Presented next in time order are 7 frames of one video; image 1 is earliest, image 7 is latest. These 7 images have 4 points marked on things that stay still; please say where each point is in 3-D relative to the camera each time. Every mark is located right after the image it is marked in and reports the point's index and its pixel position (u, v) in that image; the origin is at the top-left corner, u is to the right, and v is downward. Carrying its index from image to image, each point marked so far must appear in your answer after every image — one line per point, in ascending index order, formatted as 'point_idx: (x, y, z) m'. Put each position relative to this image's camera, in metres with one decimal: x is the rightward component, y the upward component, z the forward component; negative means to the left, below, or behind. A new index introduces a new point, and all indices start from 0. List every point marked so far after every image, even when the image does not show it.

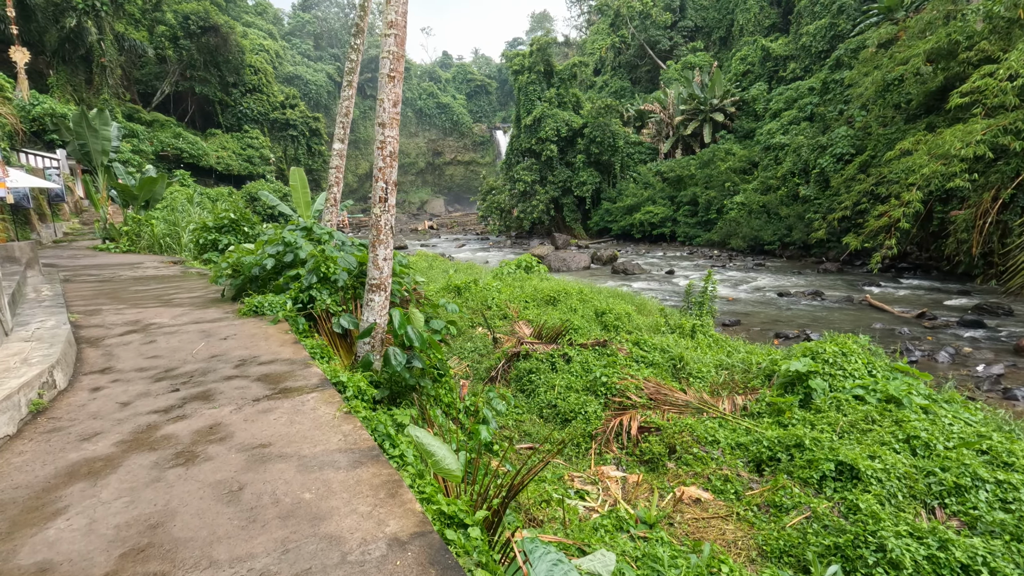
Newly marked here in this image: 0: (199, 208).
0: (-6.7, +1.7, +11.6) m
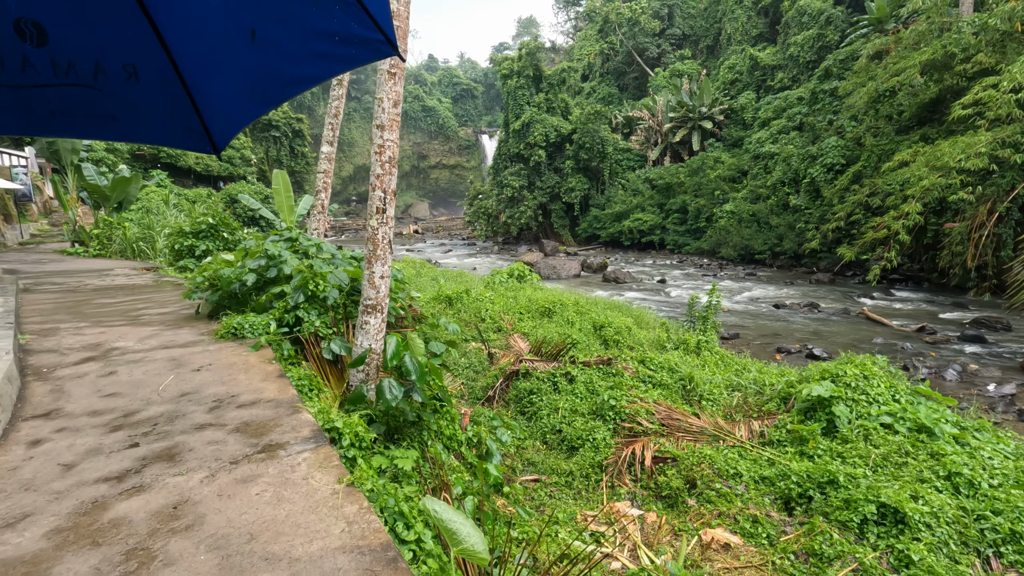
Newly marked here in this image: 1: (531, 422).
0: (-6.9, +1.6, +11.1) m
1: (+0.1, -1.1, +4.2) m
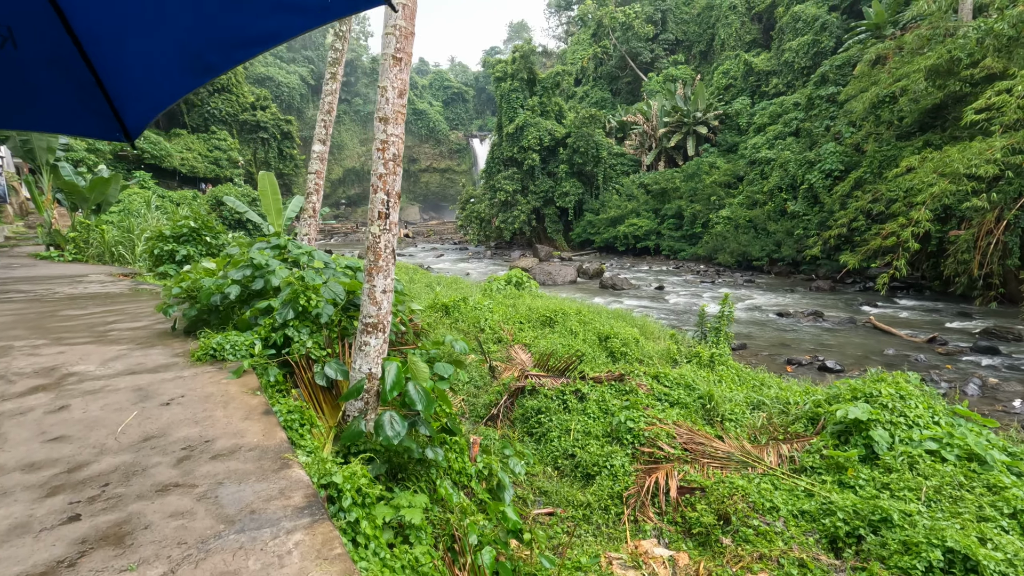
0: (-7.0, +1.5, +10.6) m
1: (+0.2, -1.1, +3.9) m
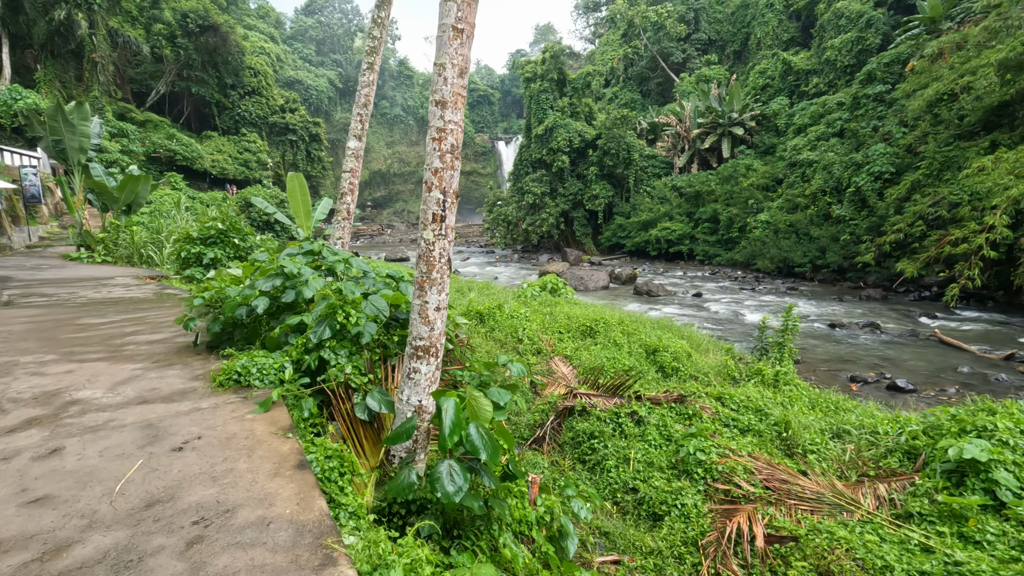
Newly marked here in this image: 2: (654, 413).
0: (-6.4, +1.4, +10.5) m
1: (+0.5, -1.2, +3.5) m
2: (+1.0, -0.9, +4.0) m
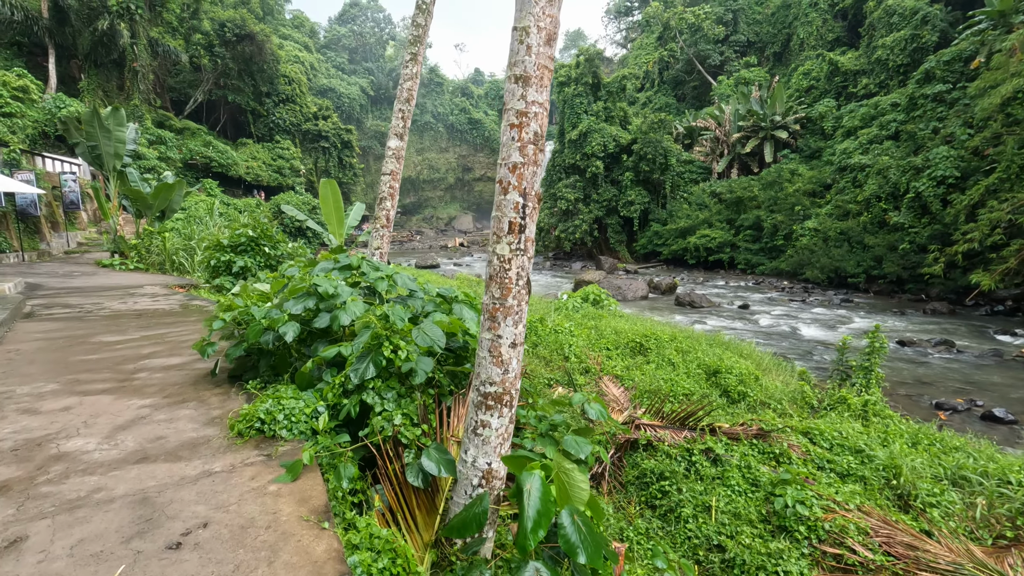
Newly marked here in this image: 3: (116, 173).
0: (-5.6, +1.3, +10.4) m
1: (+0.9, -1.3, +3.0) m
2: (+1.4, -1.0, +3.4) m
3: (-6.9, +2.0, +9.3) m
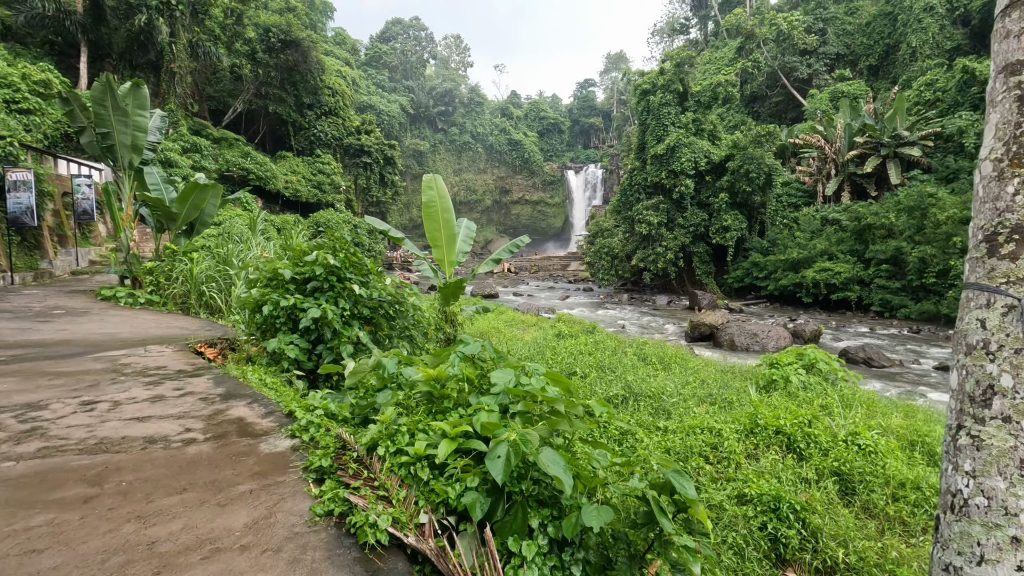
0: (-3.7, +0.7, +7.9) m
1: (+2.5, -1.7, +0.2) m
2: (+3.1, -1.5, +0.6) m
3: (-4.9, +1.5, +7.0) m
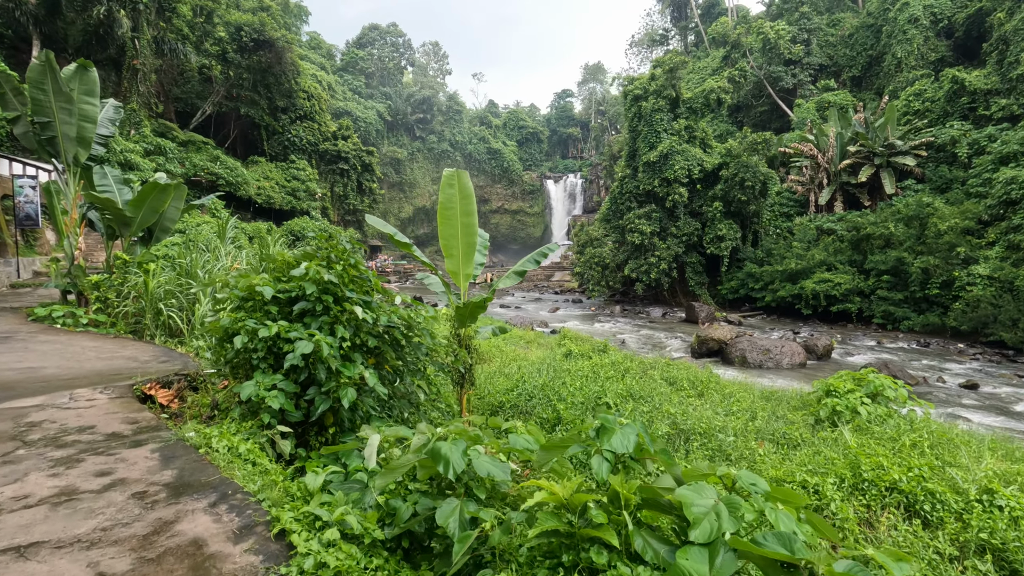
0: (-3.6, +0.5, +7.0) m
1: (+2.9, -1.8, -0.6) m
2: (+3.5, -1.5, -0.1) m
3: (-4.8, +1.3, +5.9) m
